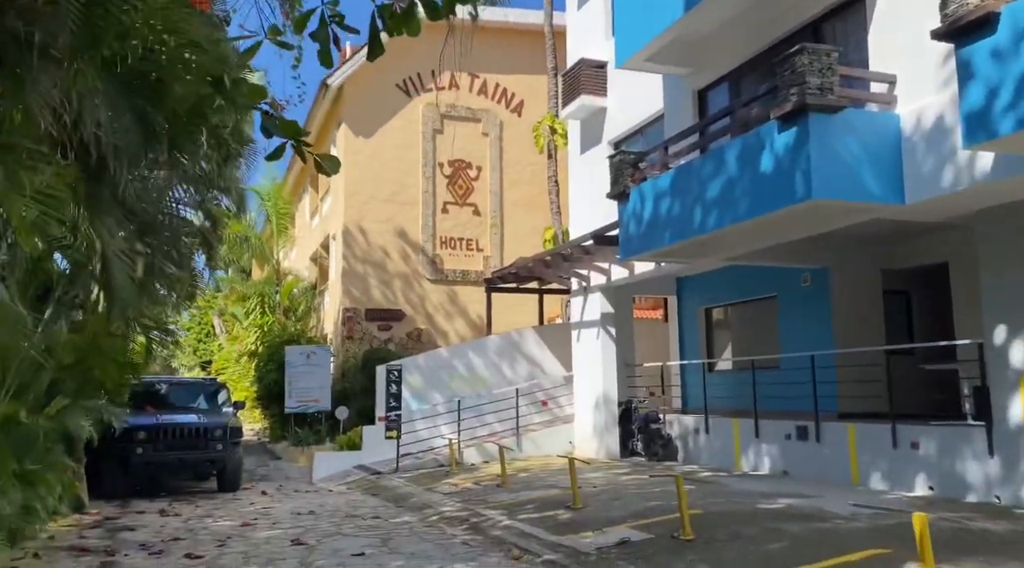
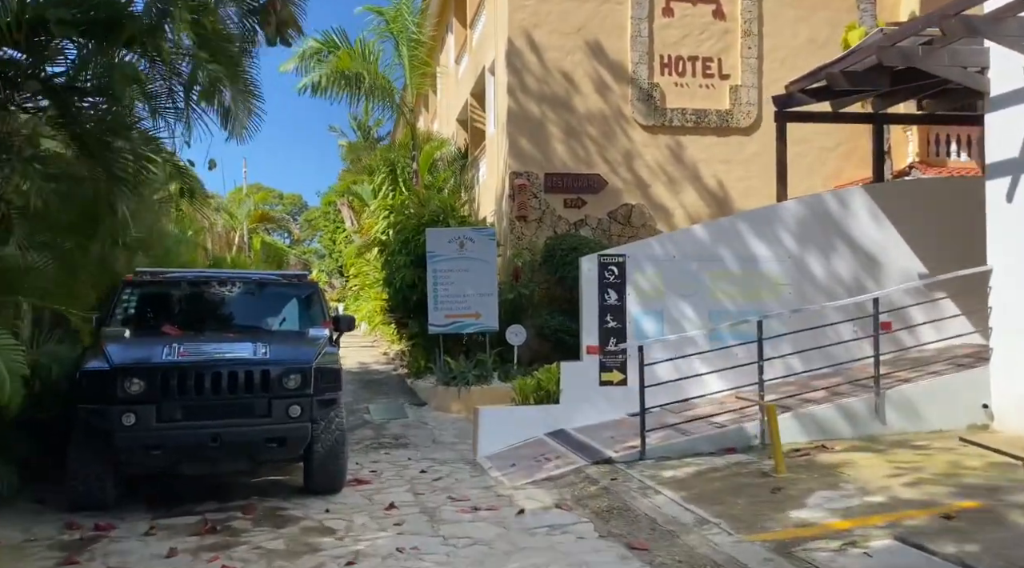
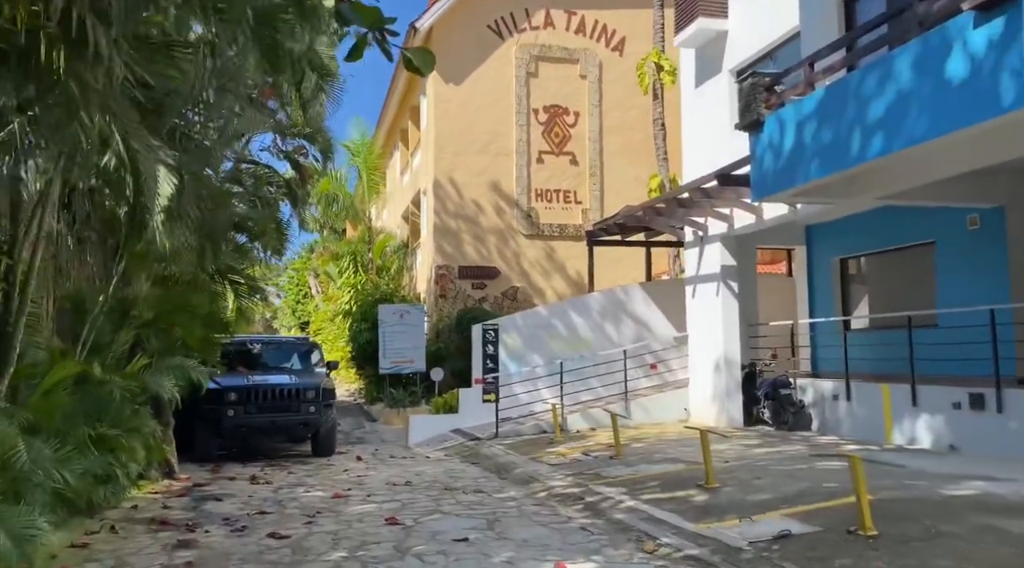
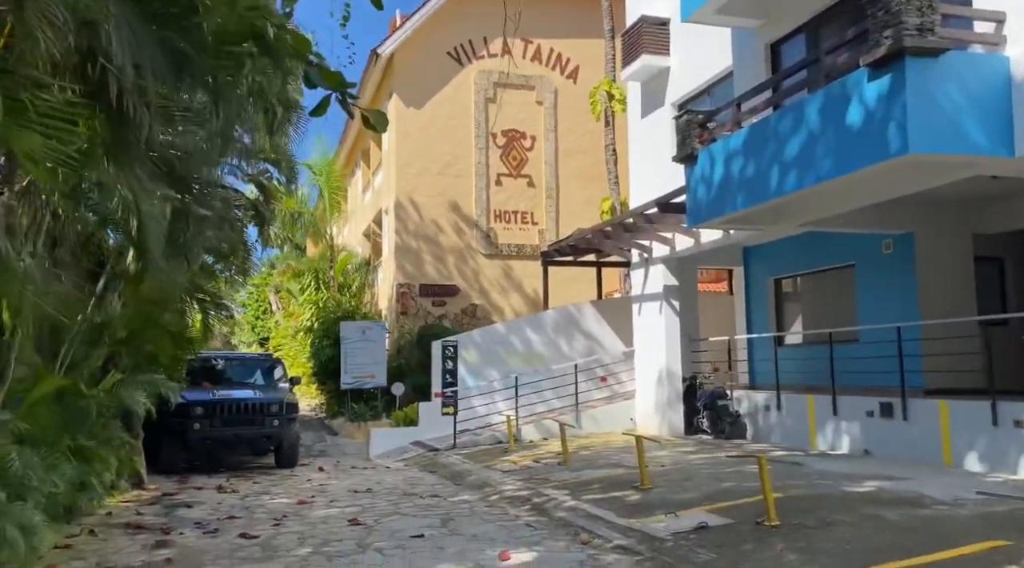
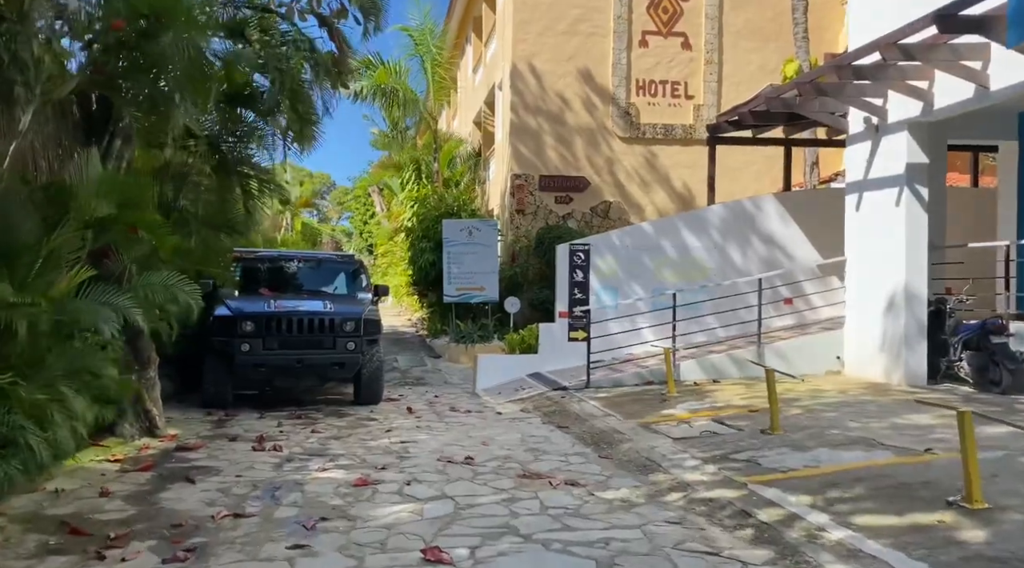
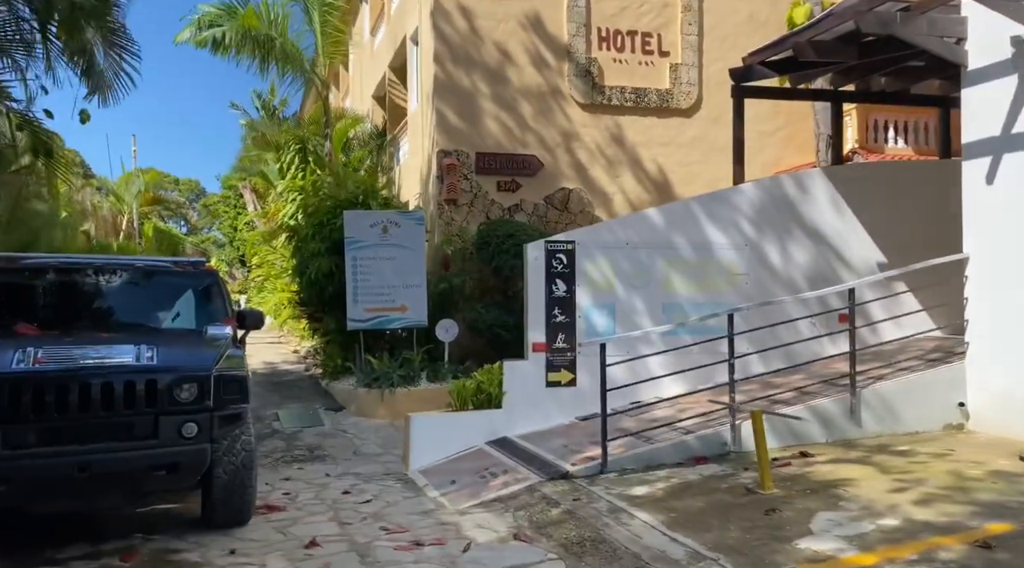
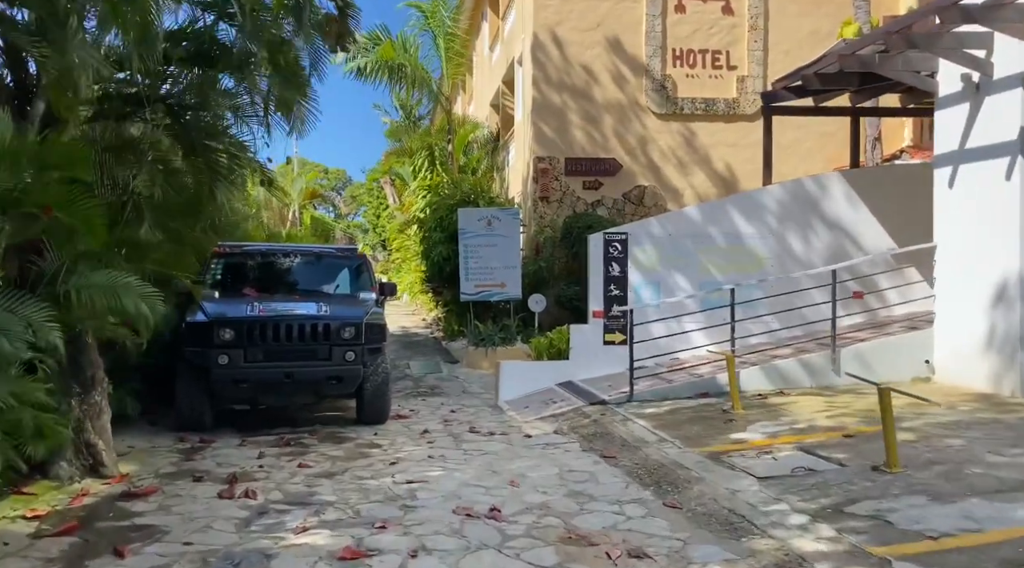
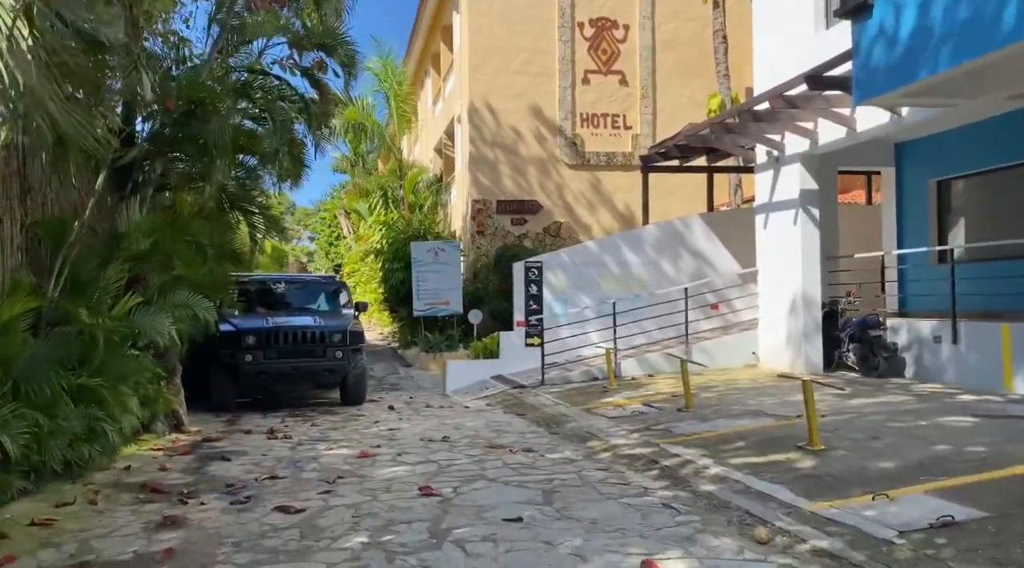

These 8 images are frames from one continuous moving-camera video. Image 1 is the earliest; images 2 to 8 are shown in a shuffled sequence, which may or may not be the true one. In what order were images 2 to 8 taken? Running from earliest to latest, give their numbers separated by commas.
4, 3, 8, 5, 7, 2, 6
